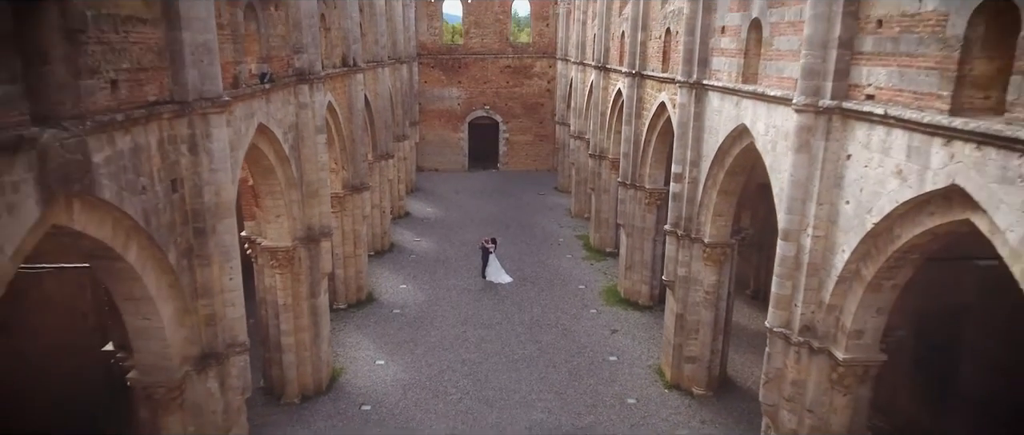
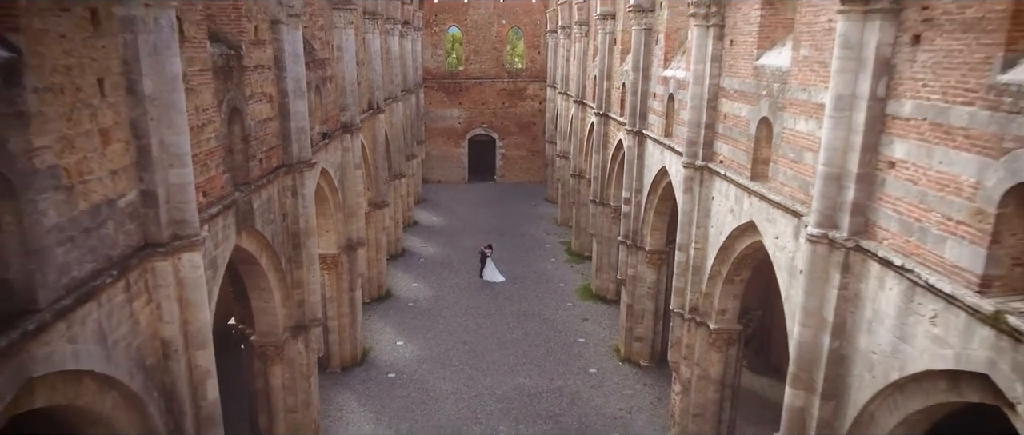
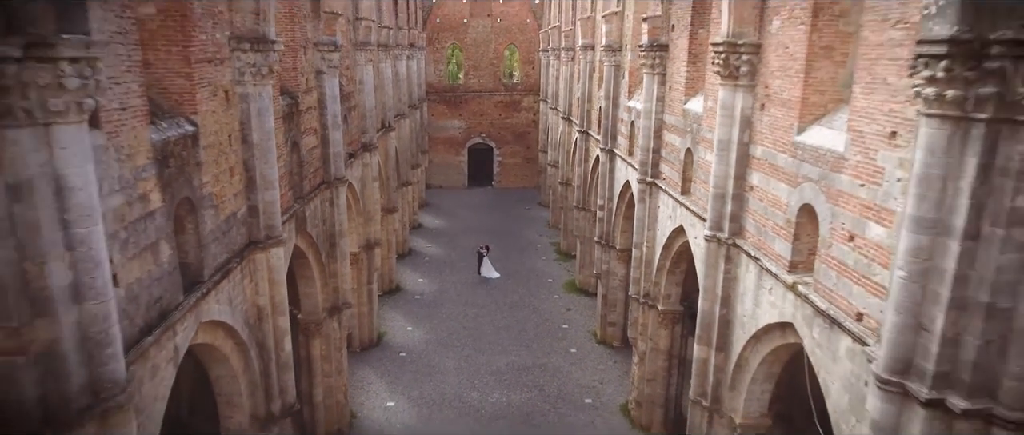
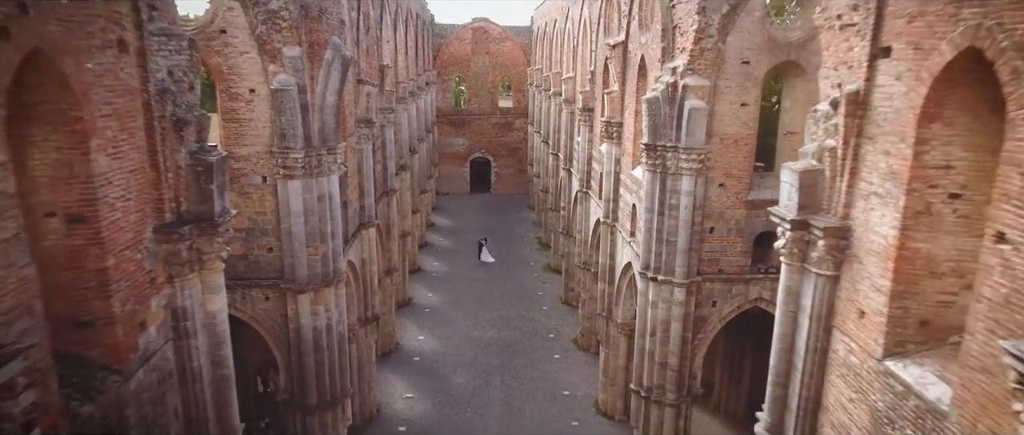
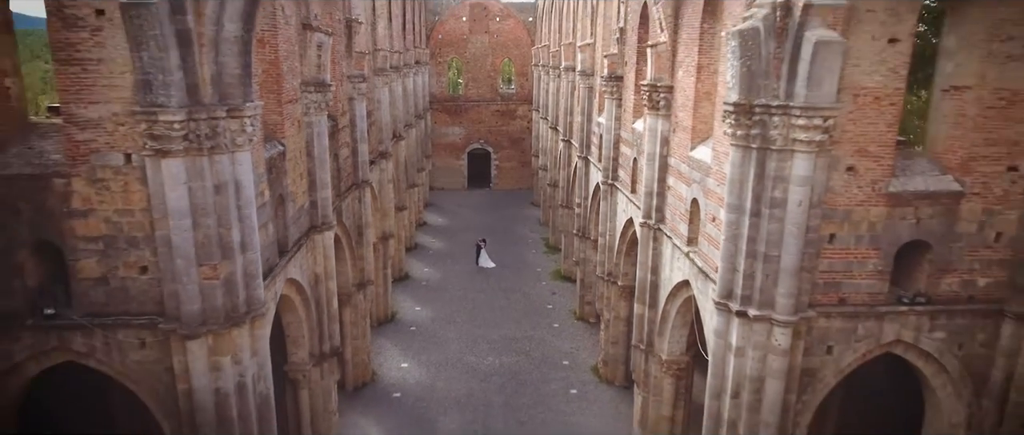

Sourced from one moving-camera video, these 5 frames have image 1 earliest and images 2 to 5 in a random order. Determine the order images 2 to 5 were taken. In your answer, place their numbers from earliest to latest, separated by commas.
2, 3, 5, 4
